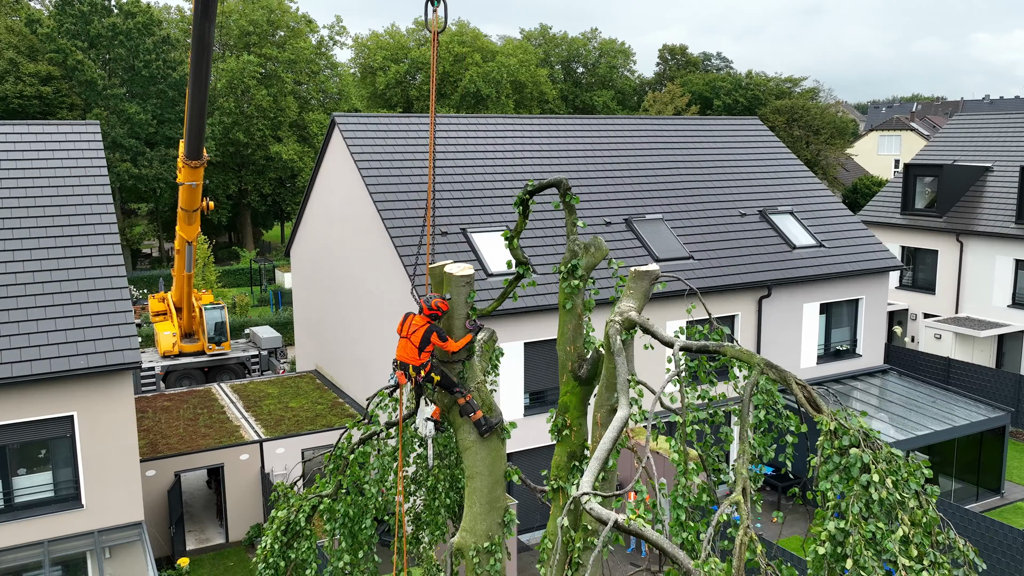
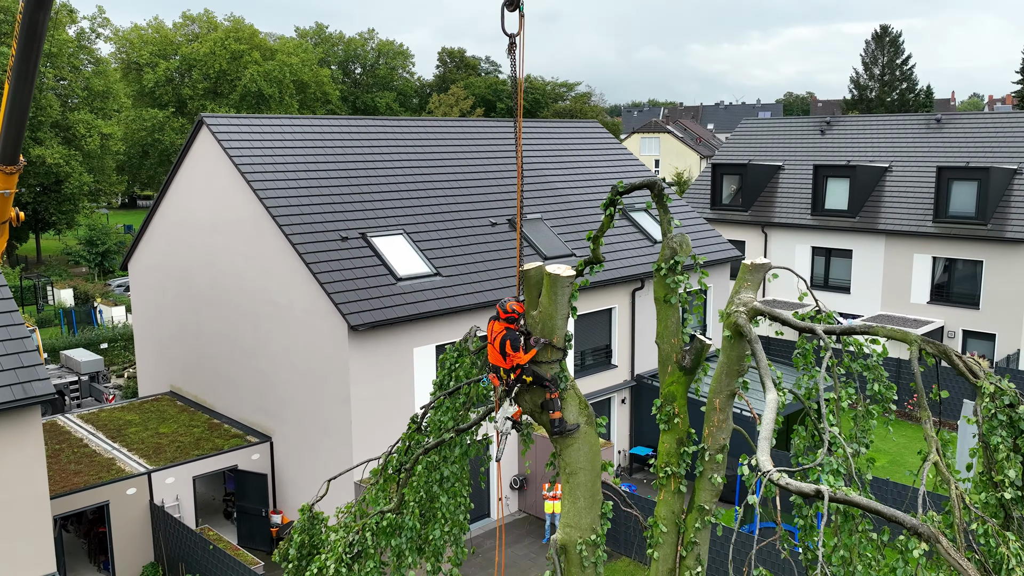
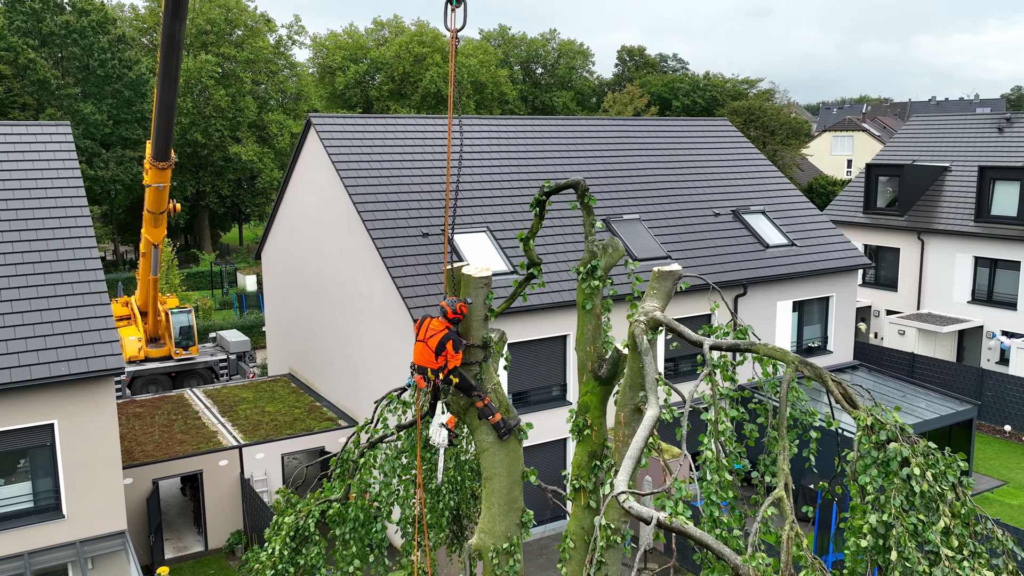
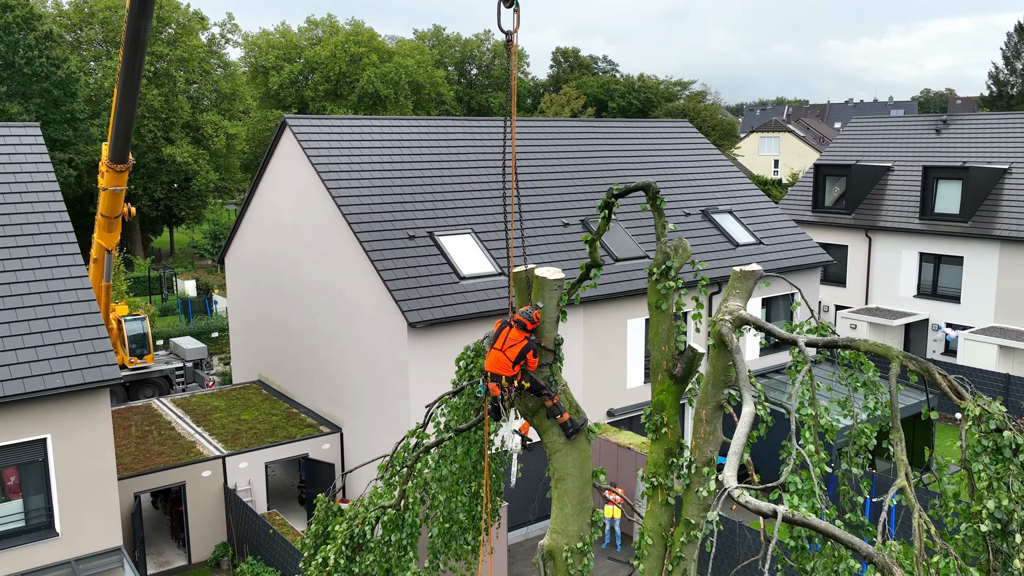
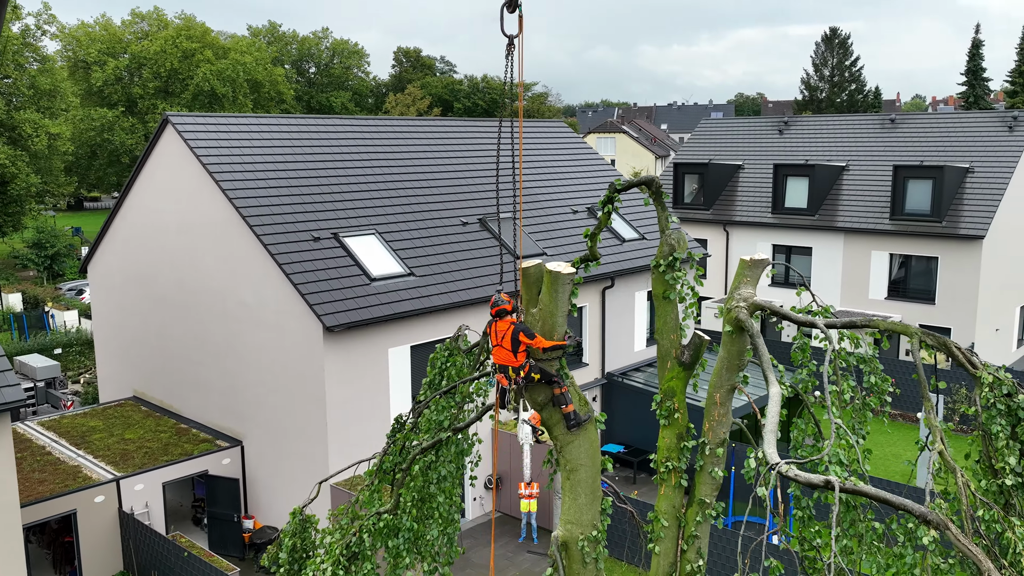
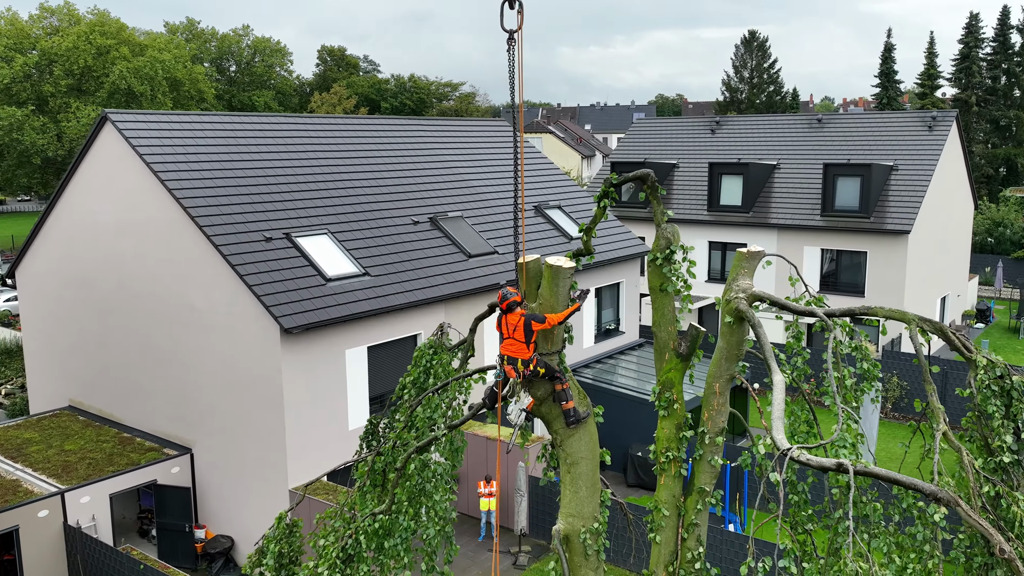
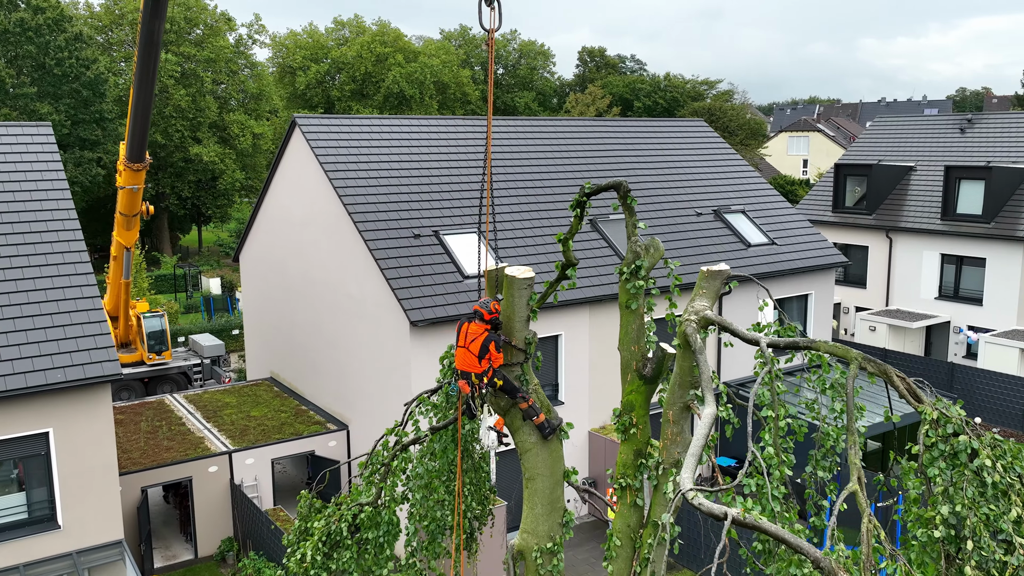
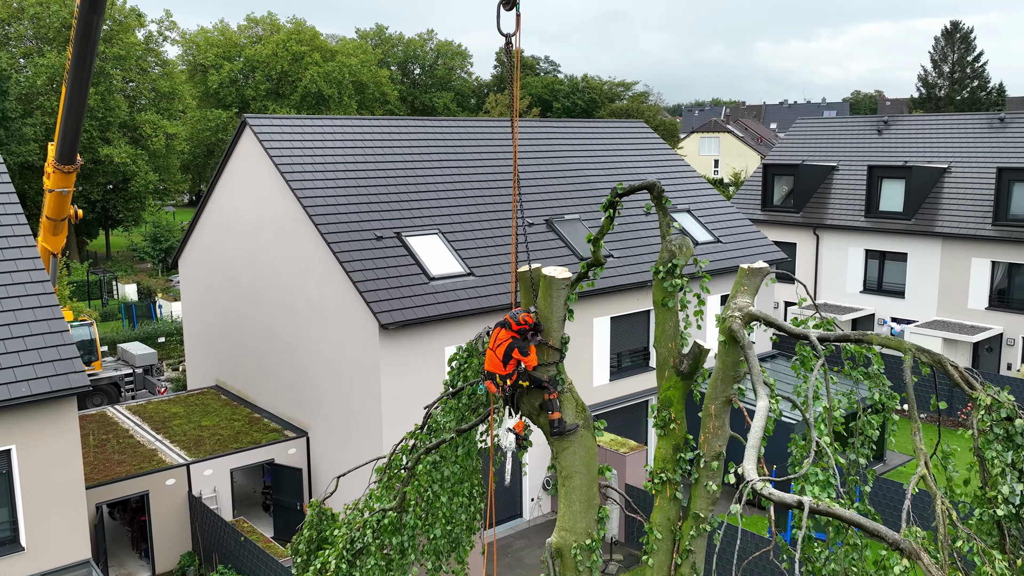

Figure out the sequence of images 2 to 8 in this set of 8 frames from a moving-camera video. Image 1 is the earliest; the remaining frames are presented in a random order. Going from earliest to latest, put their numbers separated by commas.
3, 7, 4, 8, 2, 5, 6
